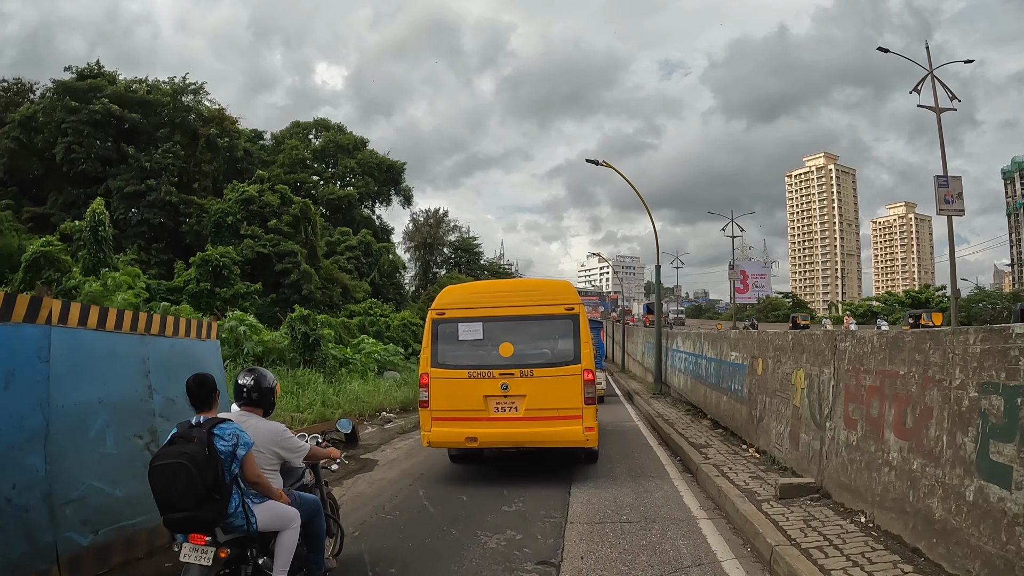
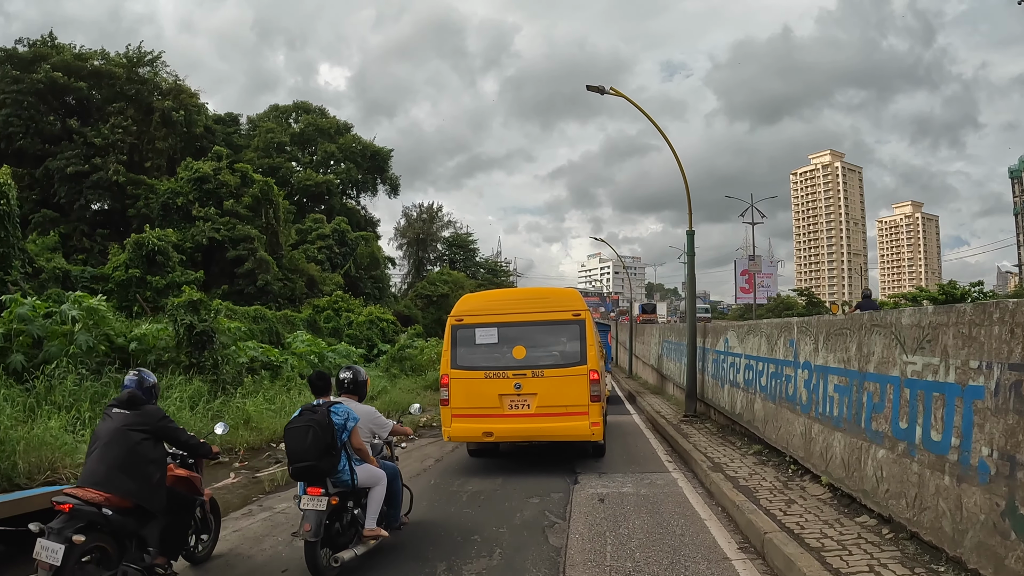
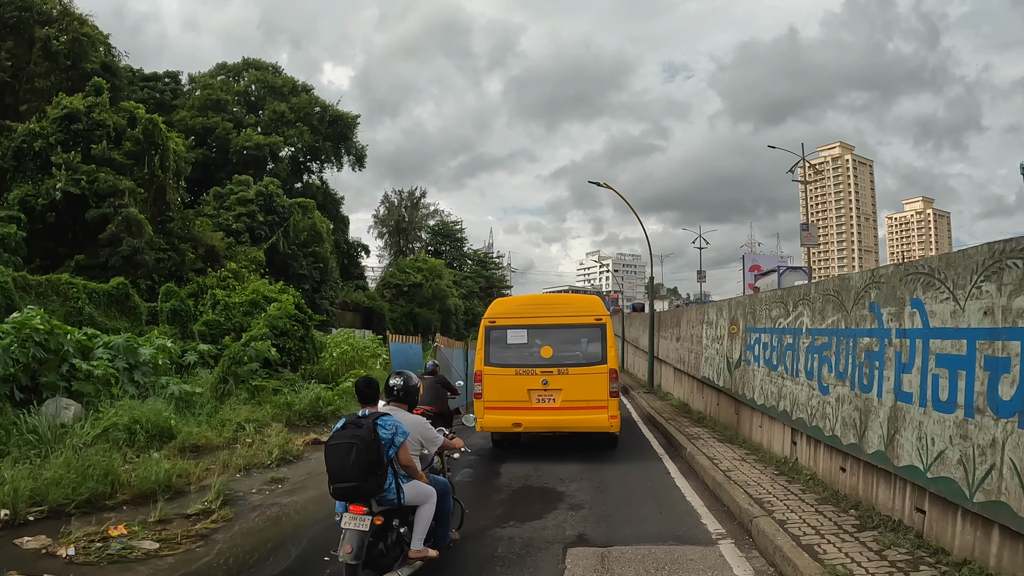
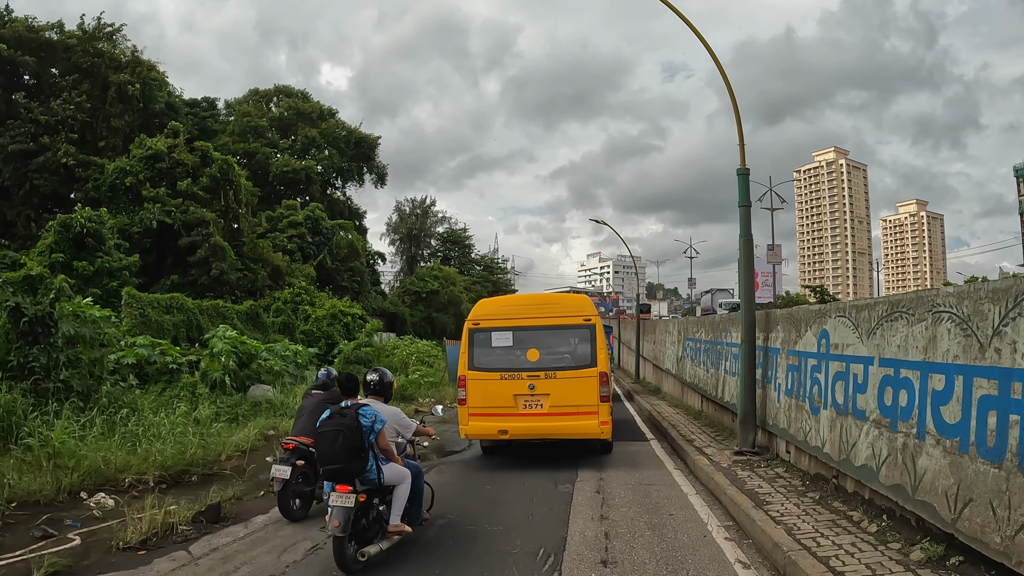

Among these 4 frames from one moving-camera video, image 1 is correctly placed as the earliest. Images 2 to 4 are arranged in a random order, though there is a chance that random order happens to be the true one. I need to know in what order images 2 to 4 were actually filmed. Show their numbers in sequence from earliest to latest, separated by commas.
2, 4, 3
